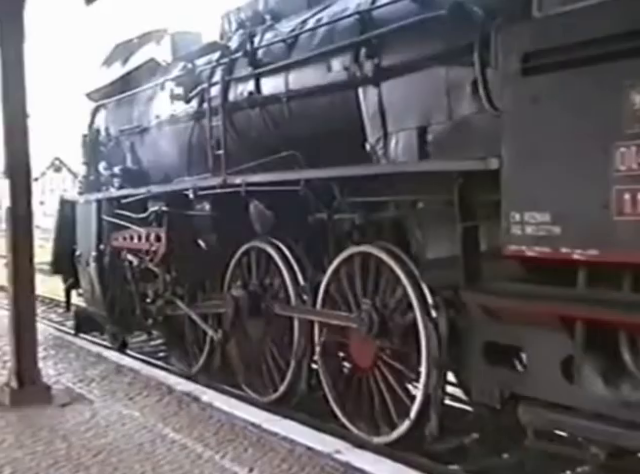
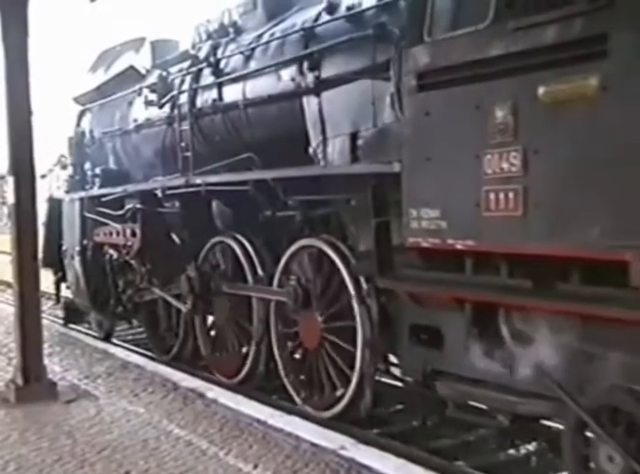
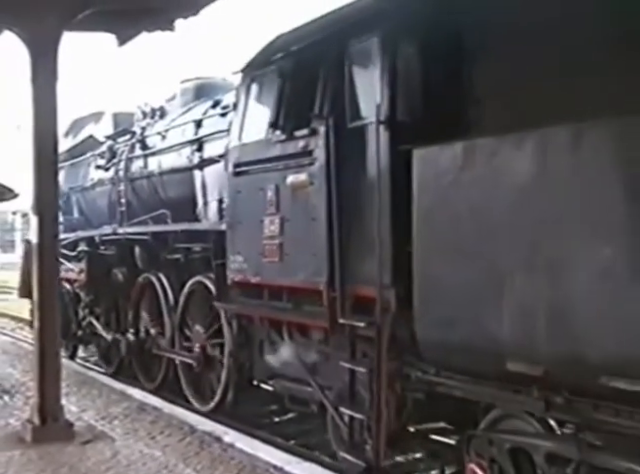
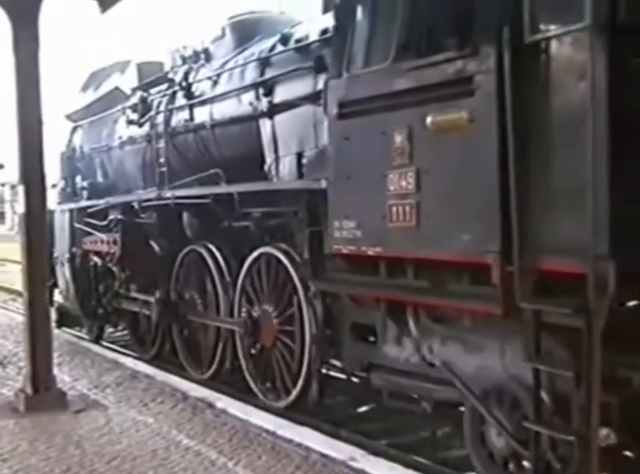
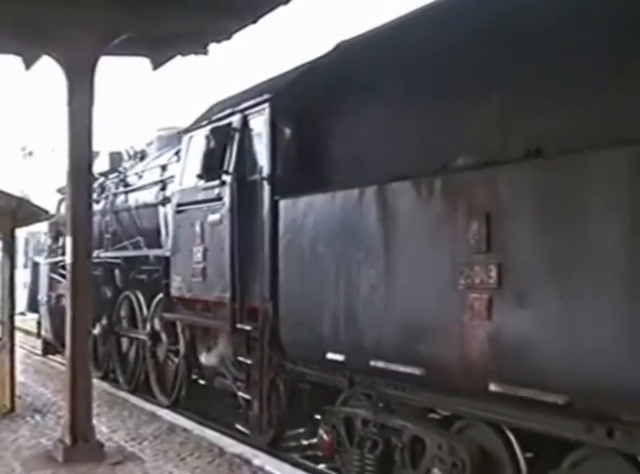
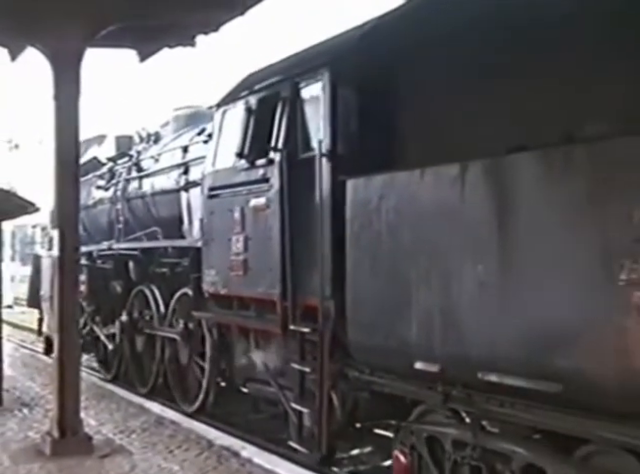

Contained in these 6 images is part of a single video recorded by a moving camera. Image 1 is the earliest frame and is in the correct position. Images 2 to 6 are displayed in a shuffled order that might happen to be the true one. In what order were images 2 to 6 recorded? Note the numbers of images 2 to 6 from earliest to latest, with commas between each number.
2, 4, 3, 6, 5
